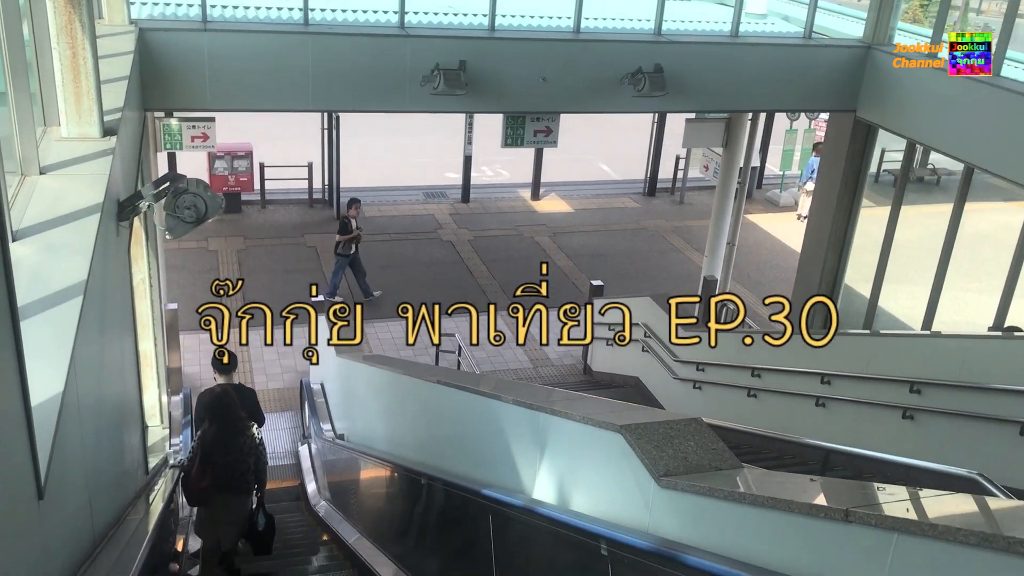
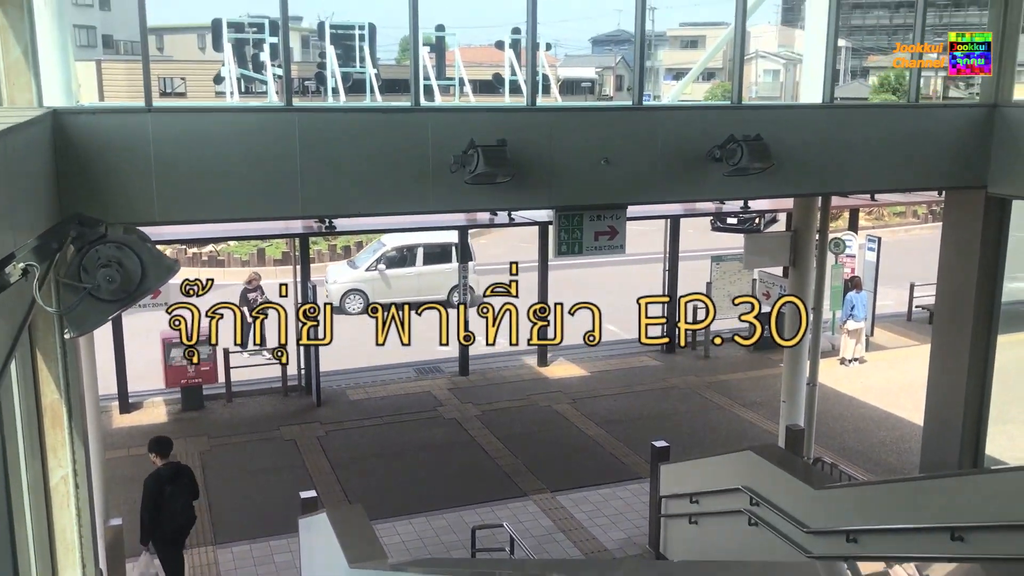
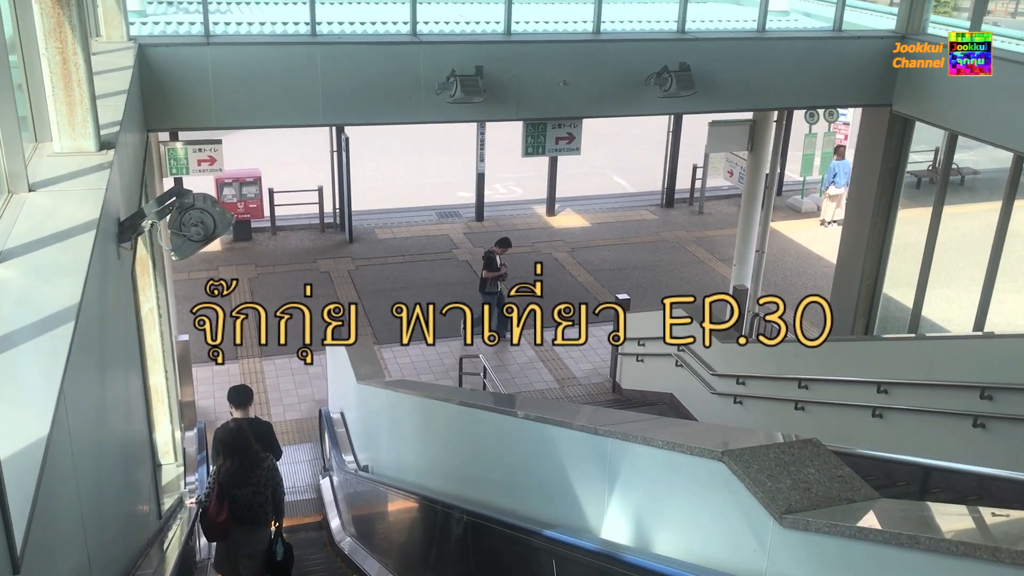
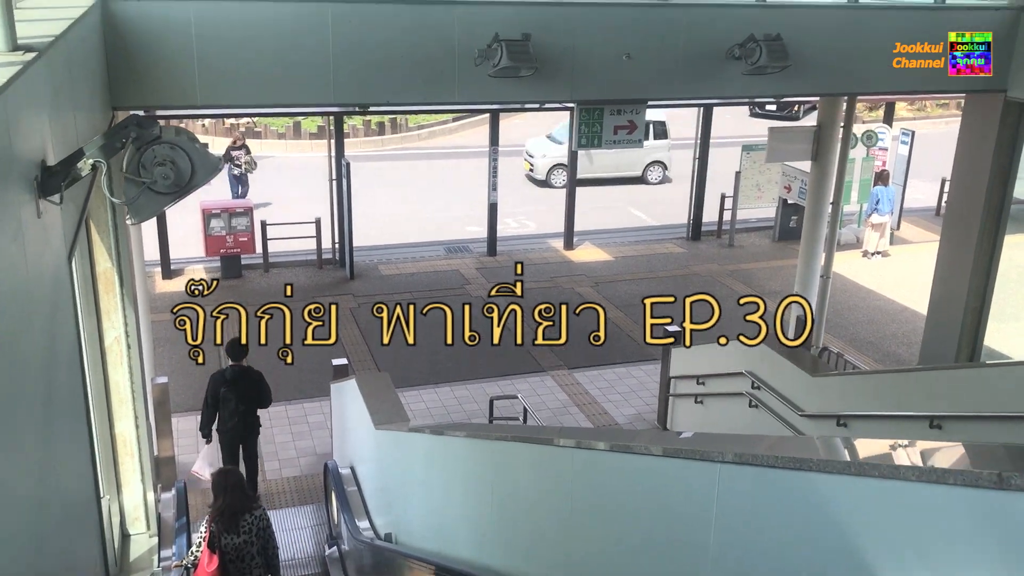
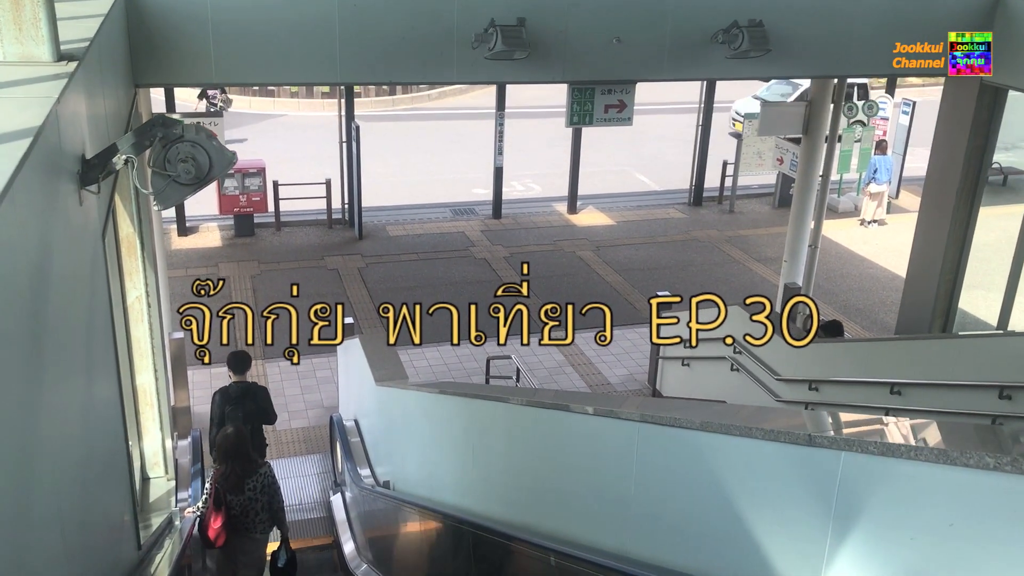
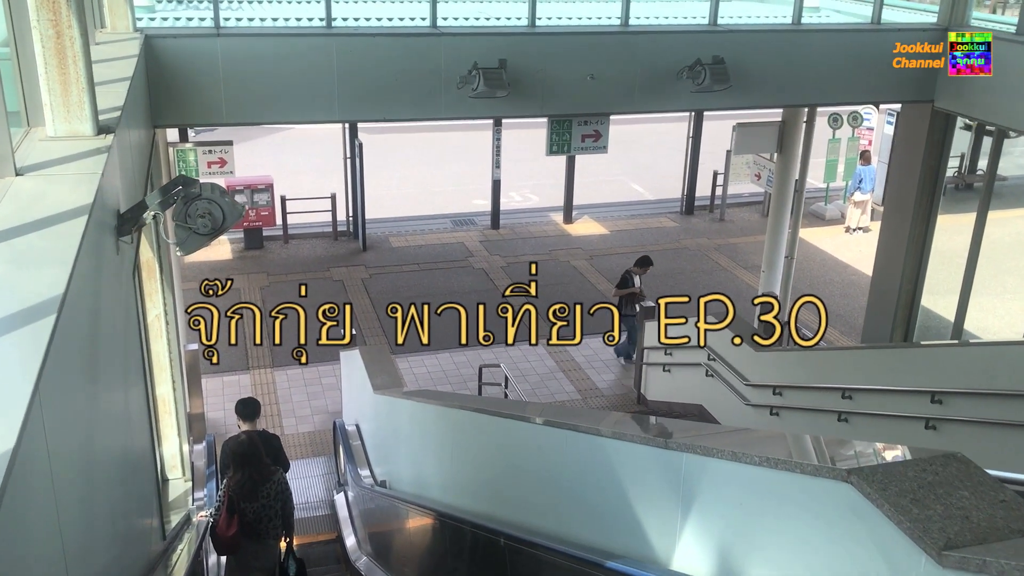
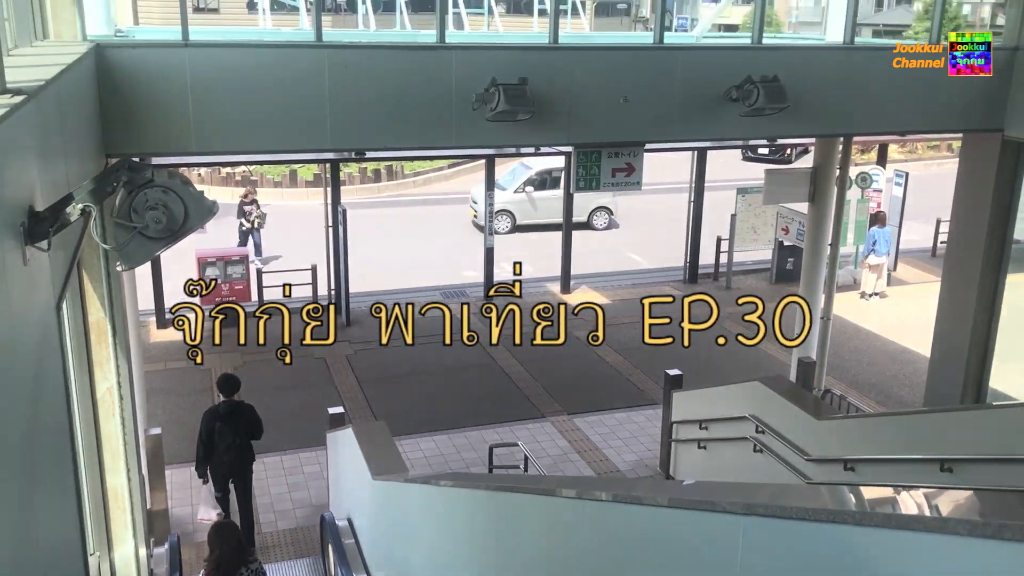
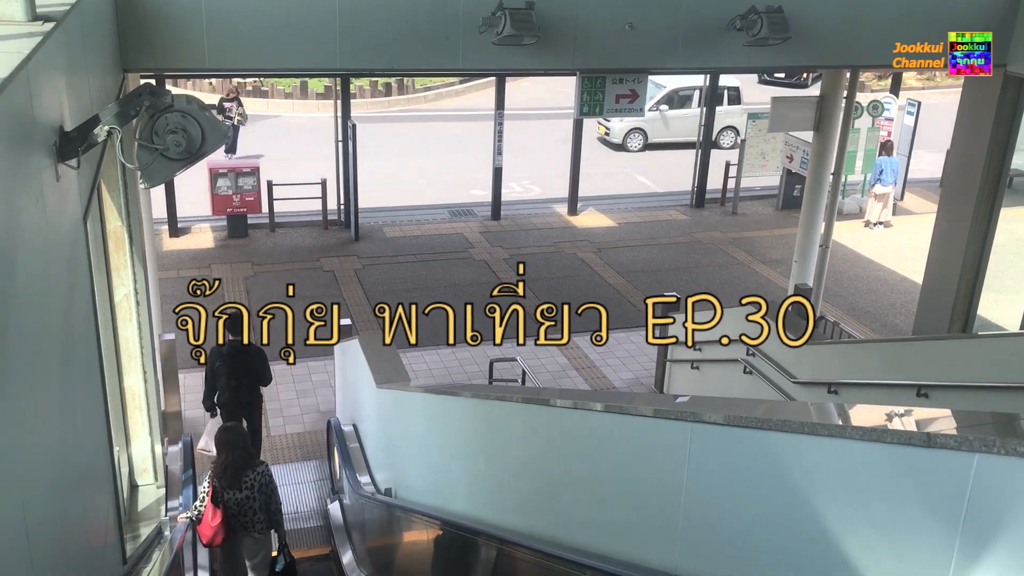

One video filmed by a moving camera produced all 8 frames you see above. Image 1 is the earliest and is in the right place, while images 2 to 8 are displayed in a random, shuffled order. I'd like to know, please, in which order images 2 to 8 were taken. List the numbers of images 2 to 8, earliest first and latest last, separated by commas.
3, 6, 5, 8, 4, 7, 2
